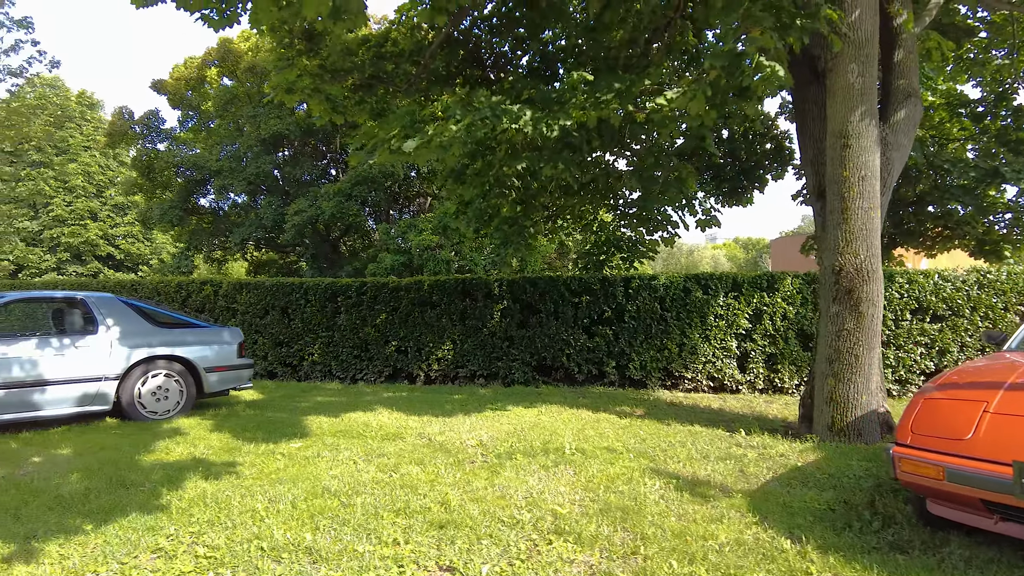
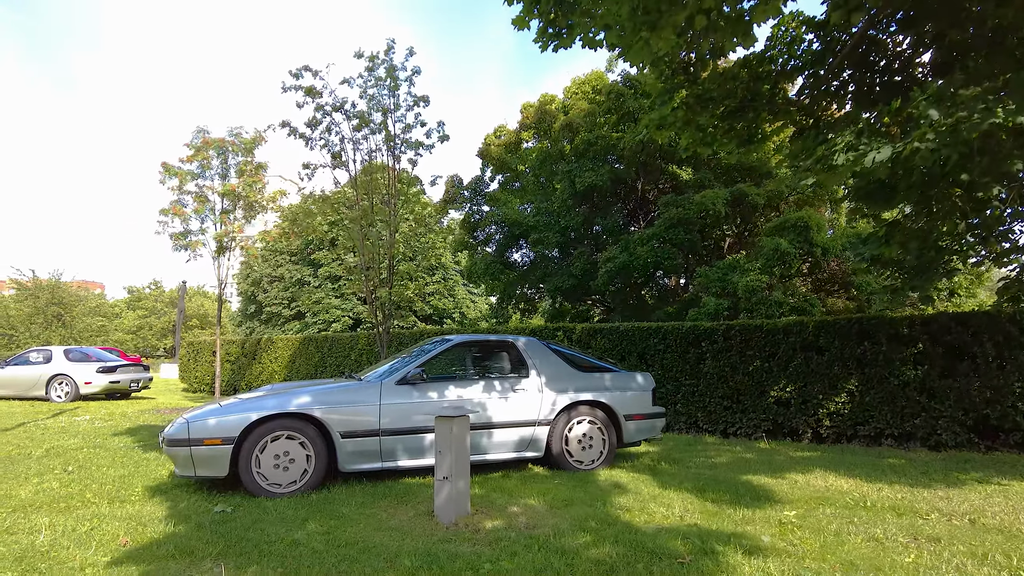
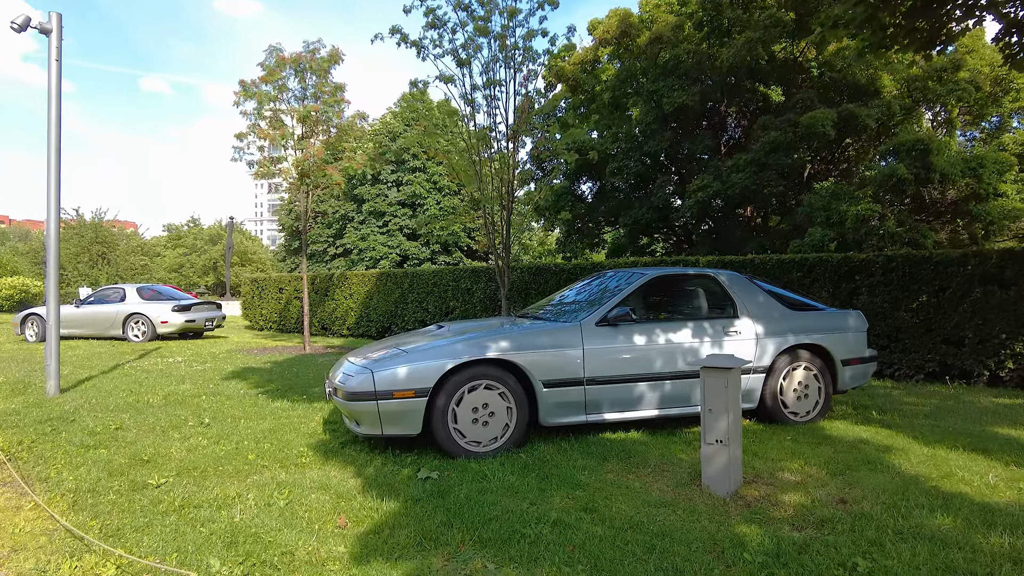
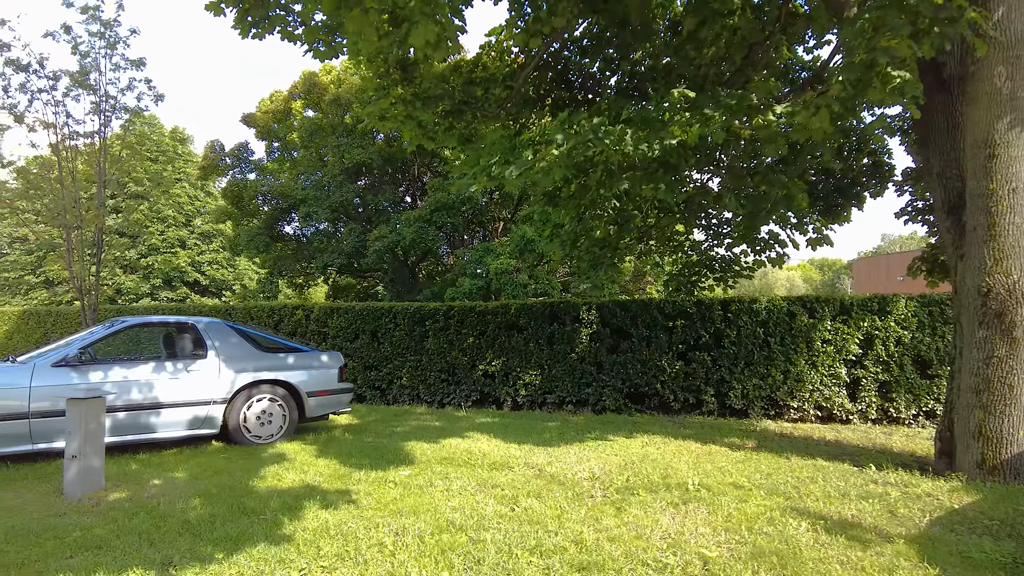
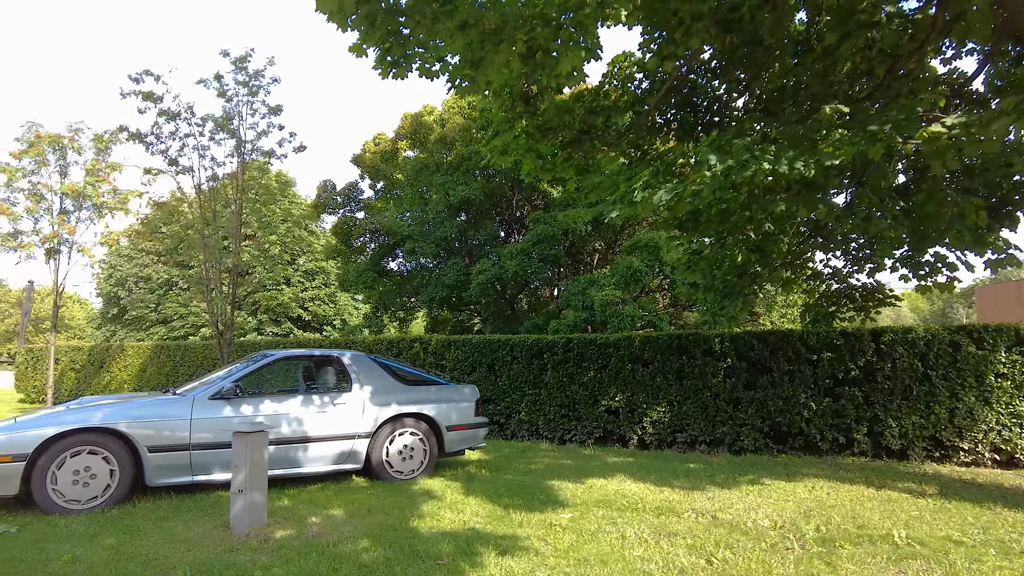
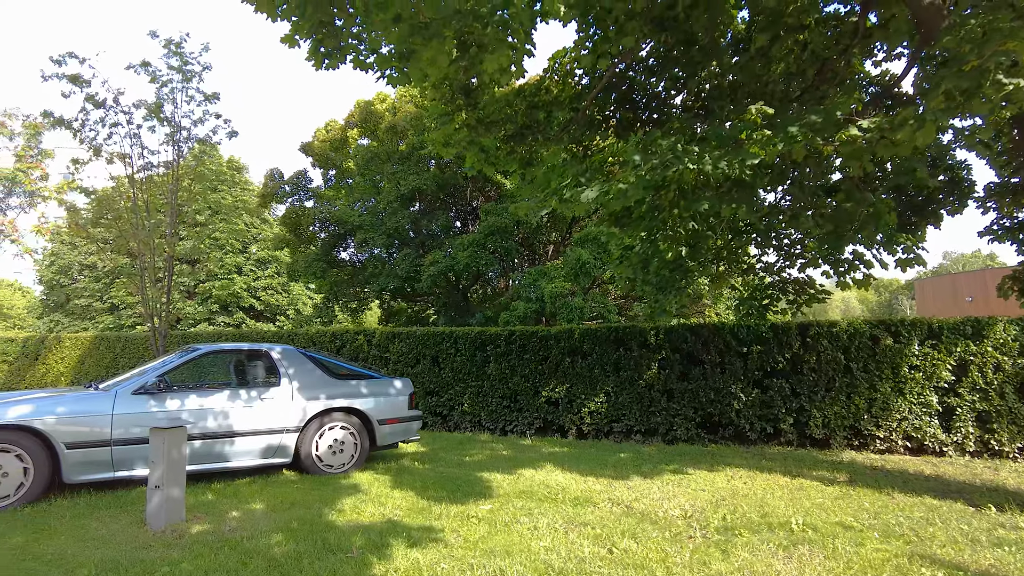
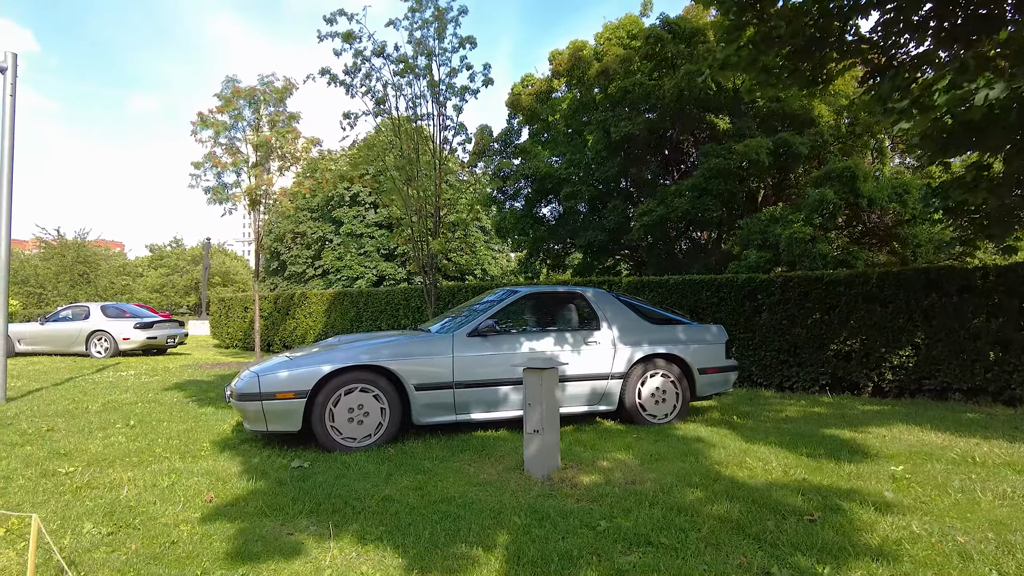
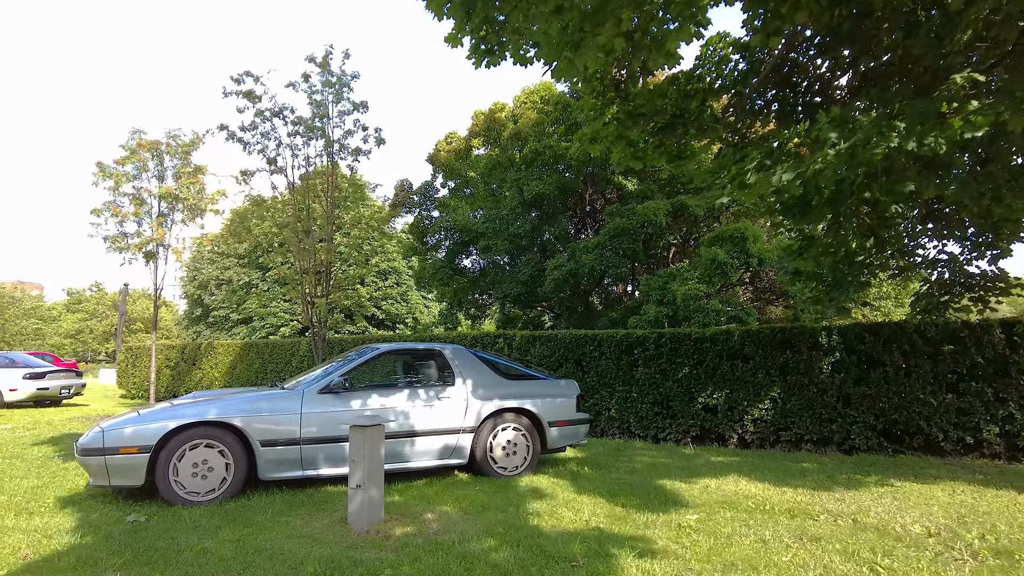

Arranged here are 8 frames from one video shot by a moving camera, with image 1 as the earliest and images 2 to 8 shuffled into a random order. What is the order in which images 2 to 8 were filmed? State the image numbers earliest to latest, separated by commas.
4, 6, 5, 8, 2, 7, 3
